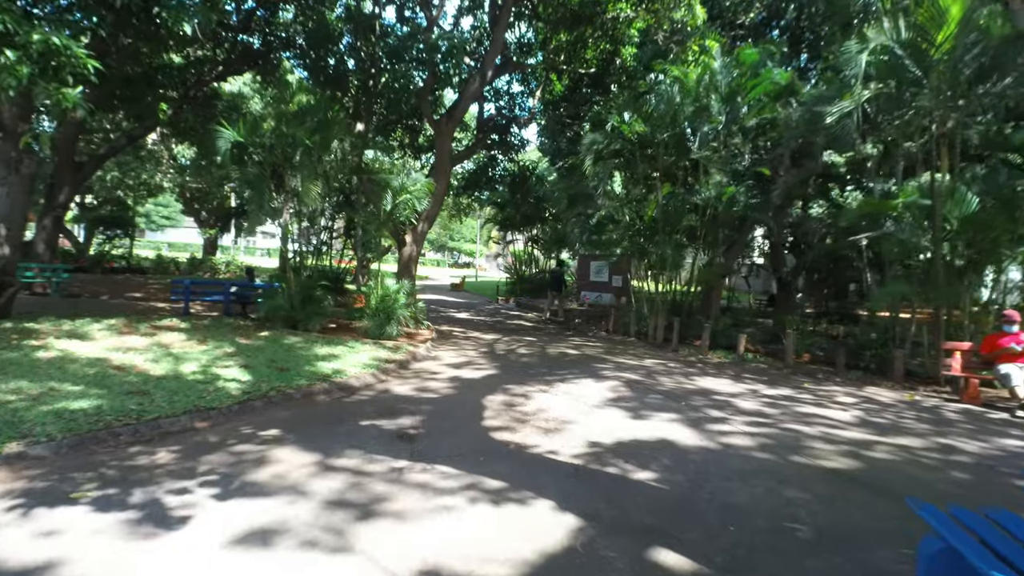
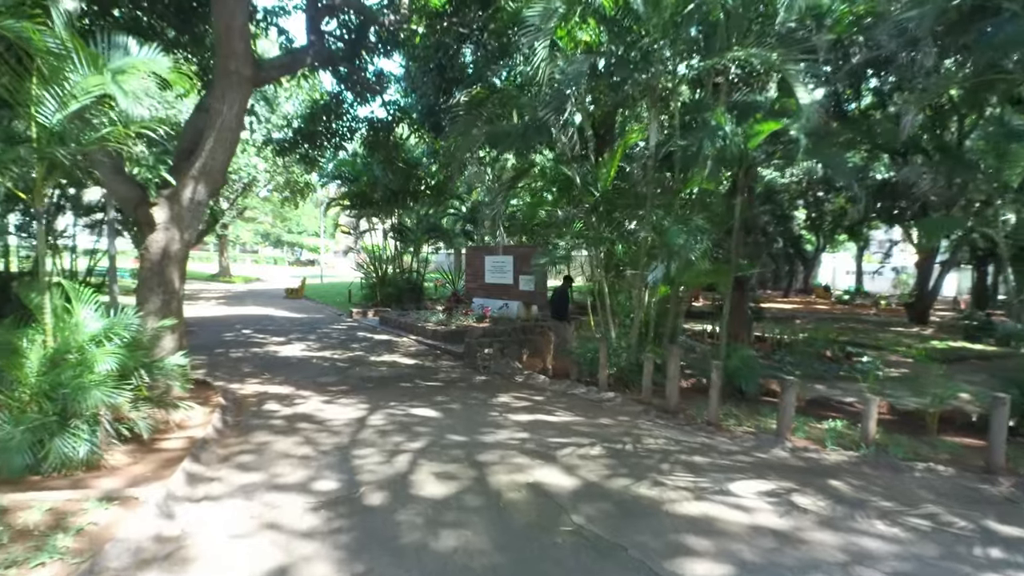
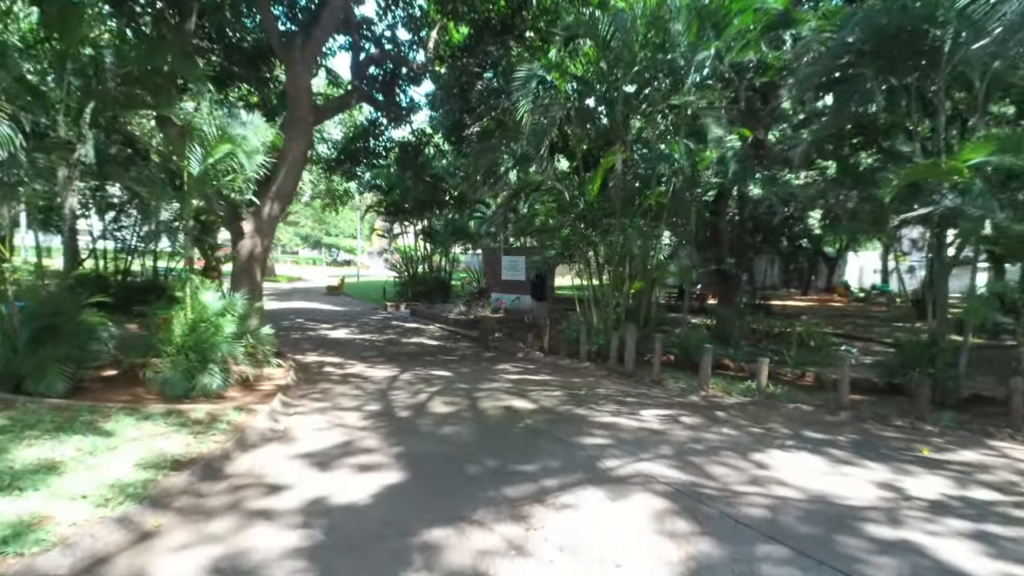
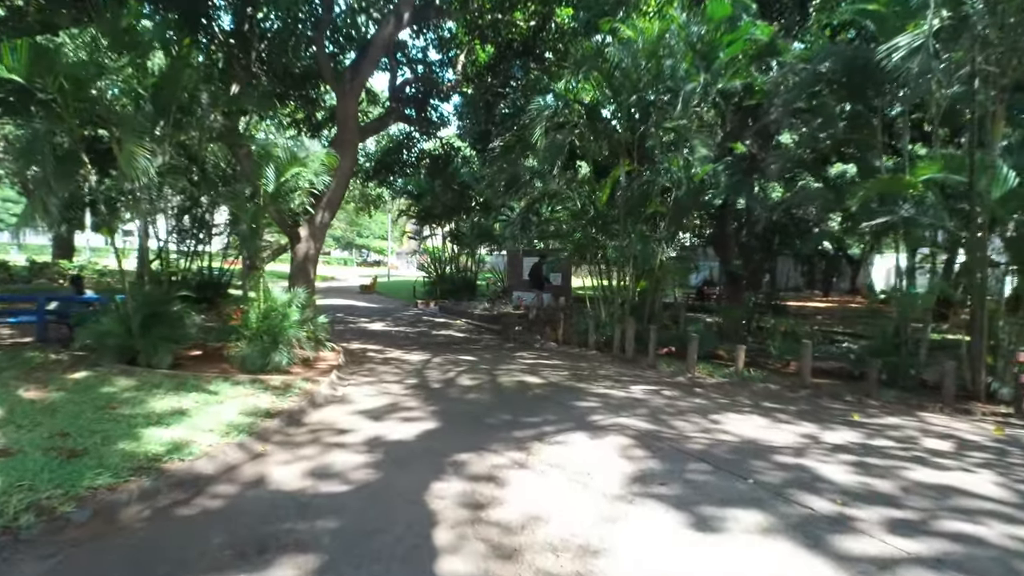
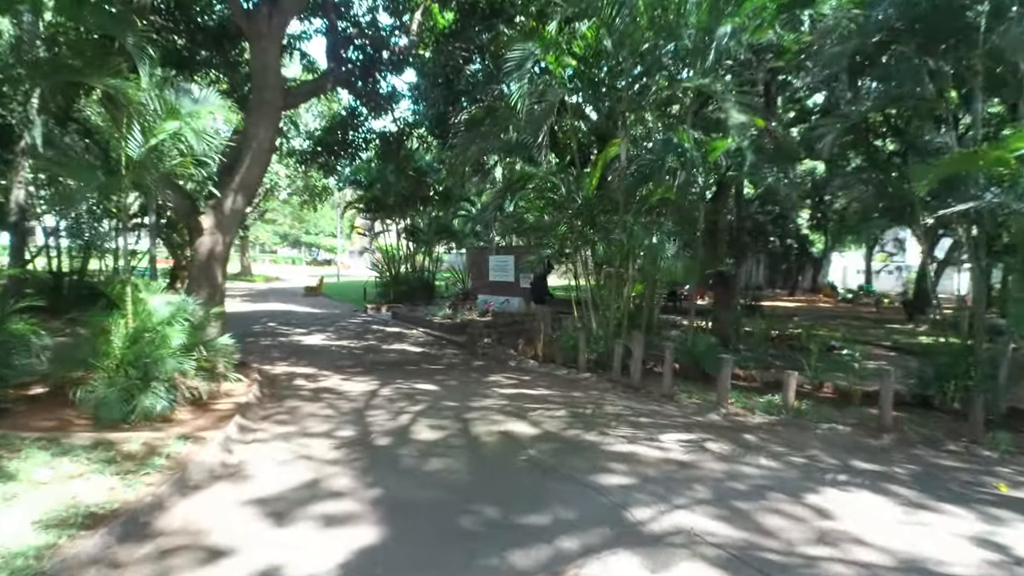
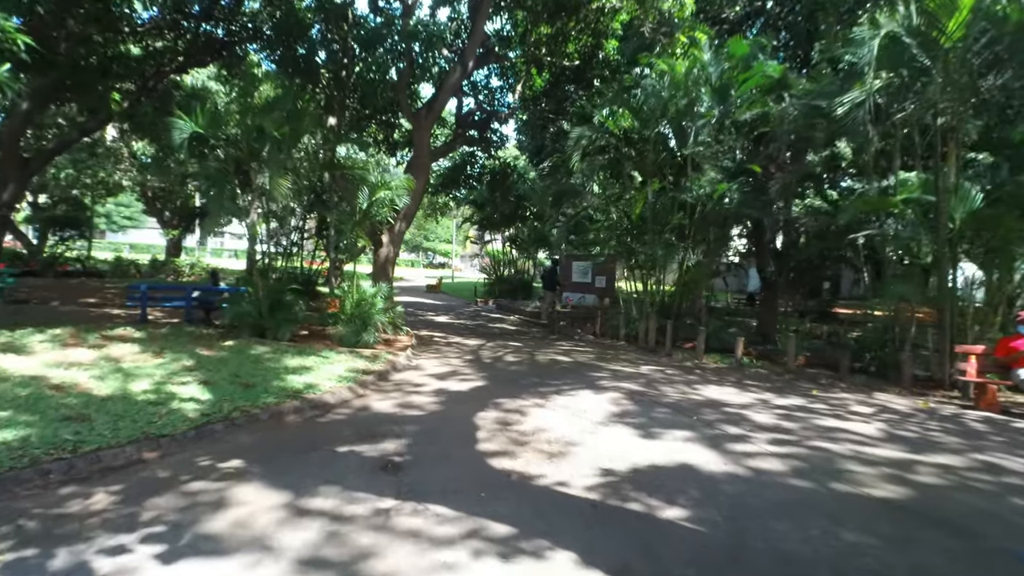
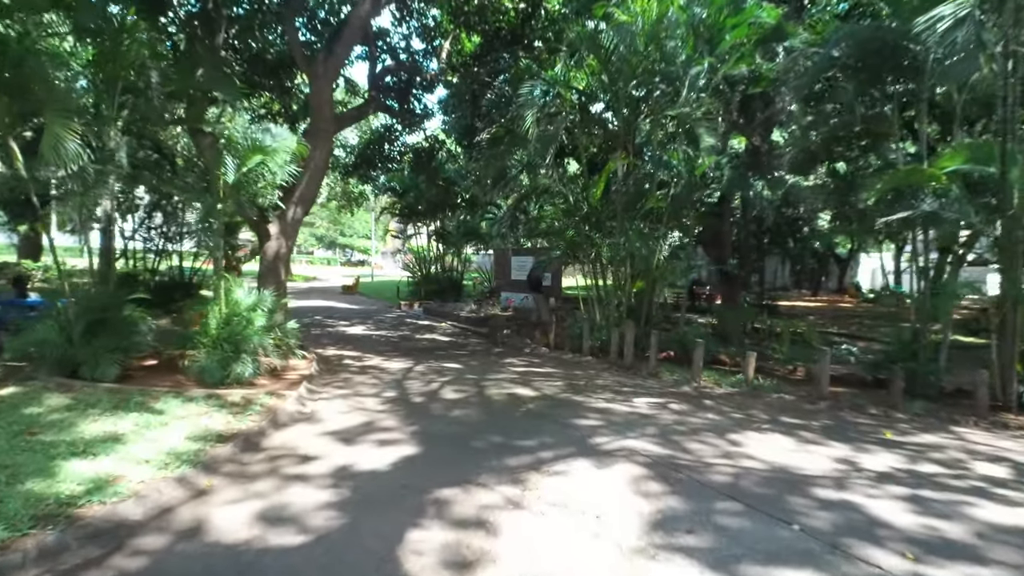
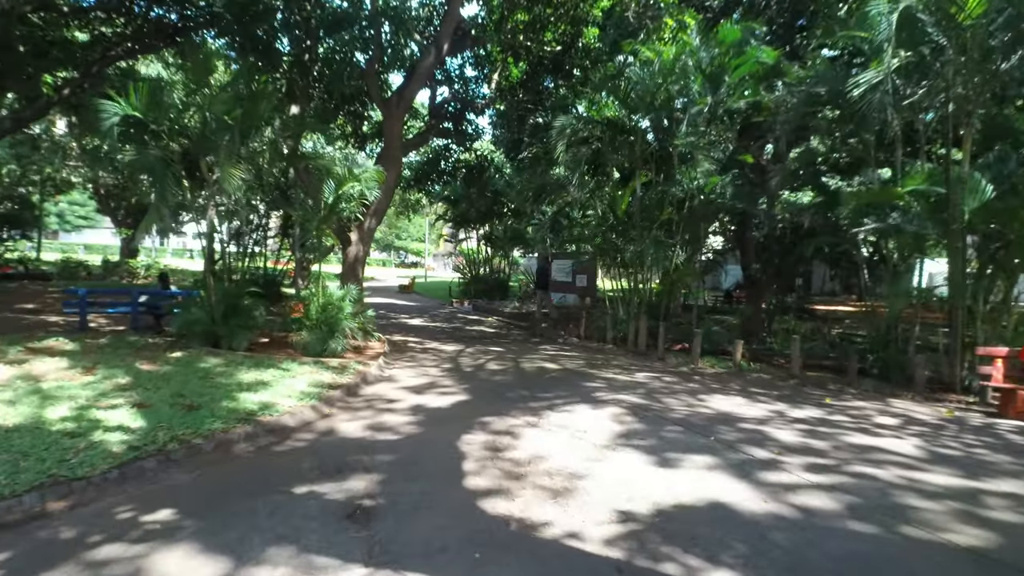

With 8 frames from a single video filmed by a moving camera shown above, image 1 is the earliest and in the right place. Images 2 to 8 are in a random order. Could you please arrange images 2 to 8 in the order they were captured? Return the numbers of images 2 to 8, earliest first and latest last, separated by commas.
6, 8, 4, 7, 3, 5, 2
